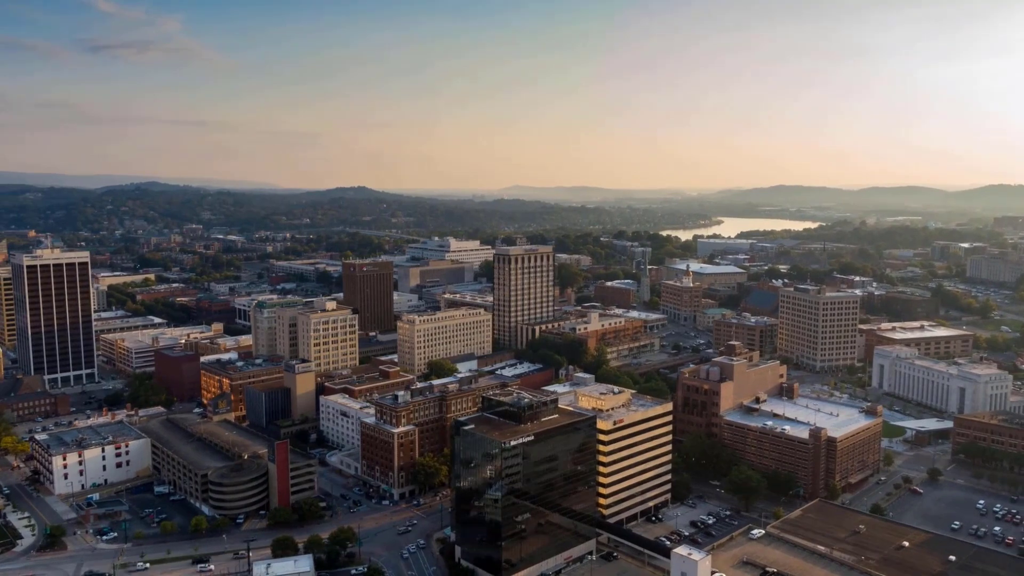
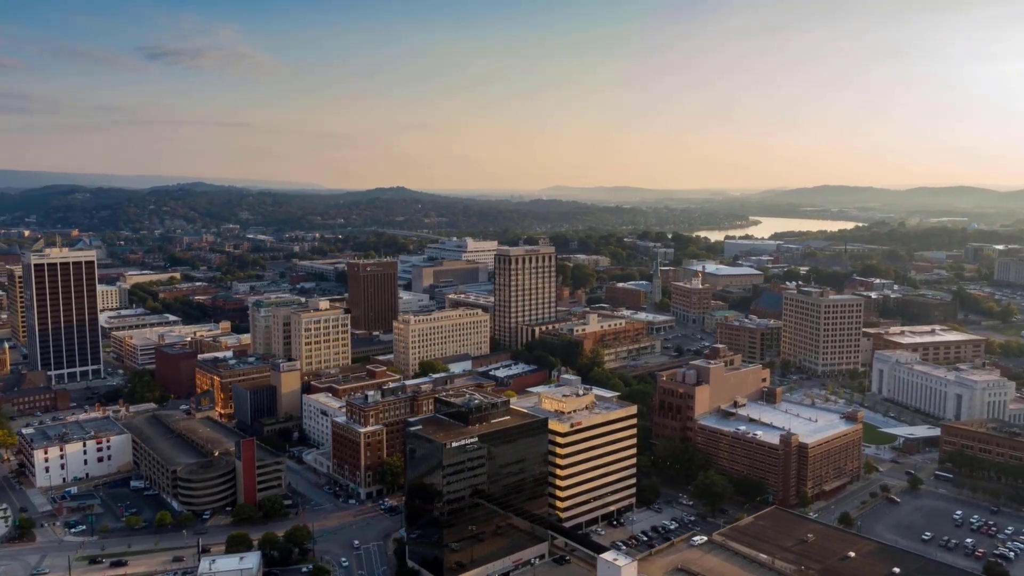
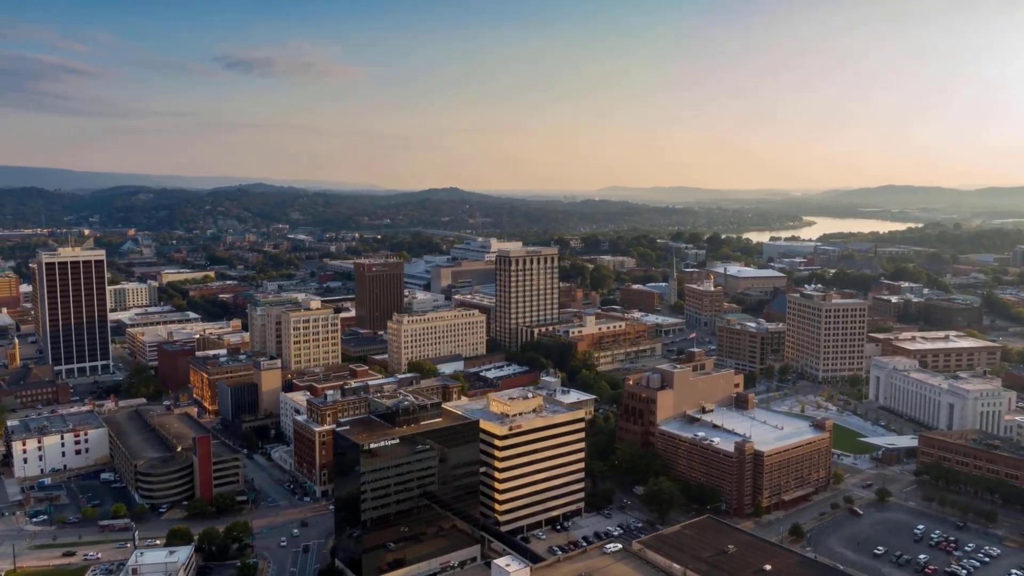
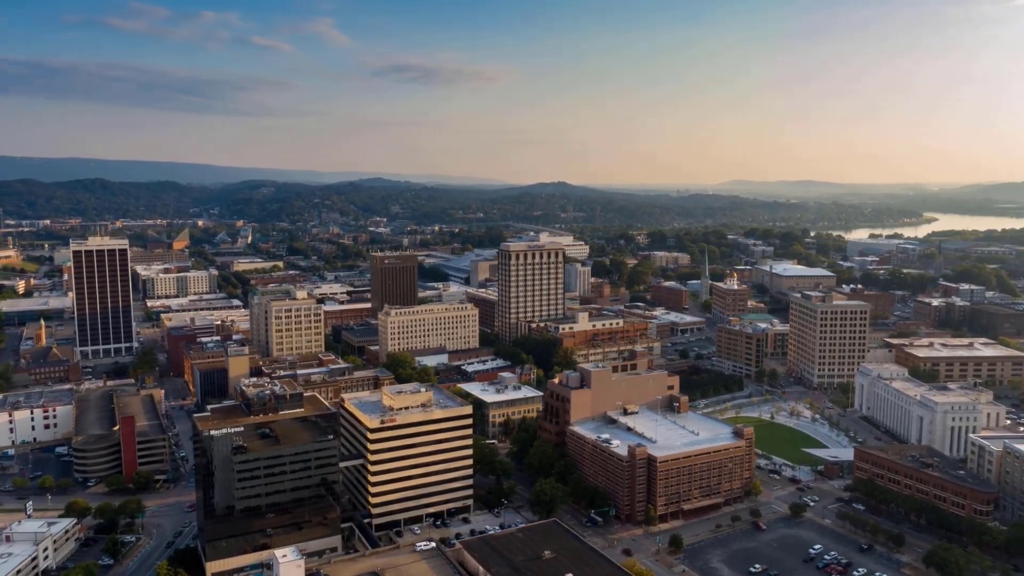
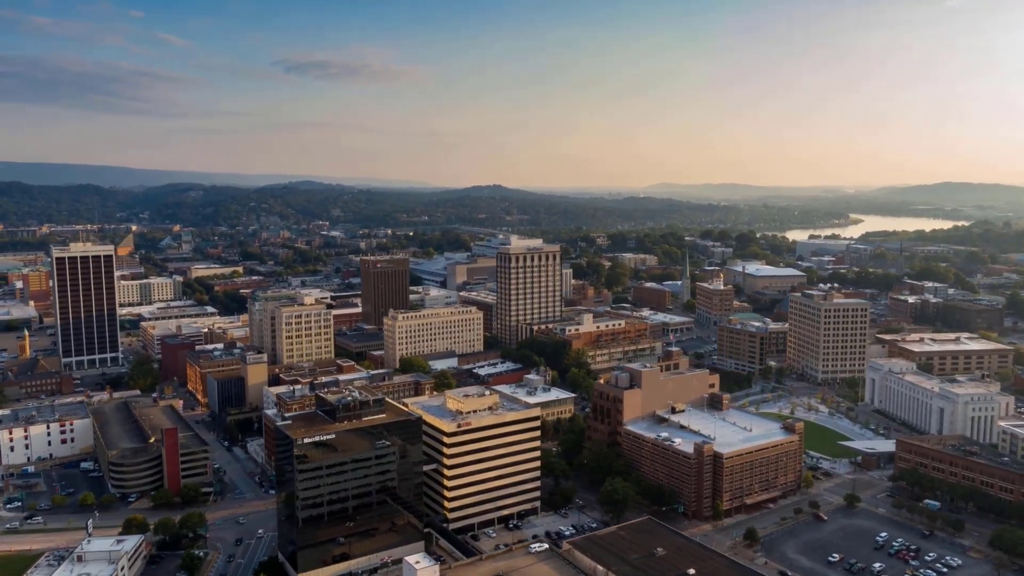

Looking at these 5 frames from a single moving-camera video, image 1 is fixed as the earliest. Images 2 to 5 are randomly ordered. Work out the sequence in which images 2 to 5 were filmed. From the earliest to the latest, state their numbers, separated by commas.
2, 3, 5, 4
